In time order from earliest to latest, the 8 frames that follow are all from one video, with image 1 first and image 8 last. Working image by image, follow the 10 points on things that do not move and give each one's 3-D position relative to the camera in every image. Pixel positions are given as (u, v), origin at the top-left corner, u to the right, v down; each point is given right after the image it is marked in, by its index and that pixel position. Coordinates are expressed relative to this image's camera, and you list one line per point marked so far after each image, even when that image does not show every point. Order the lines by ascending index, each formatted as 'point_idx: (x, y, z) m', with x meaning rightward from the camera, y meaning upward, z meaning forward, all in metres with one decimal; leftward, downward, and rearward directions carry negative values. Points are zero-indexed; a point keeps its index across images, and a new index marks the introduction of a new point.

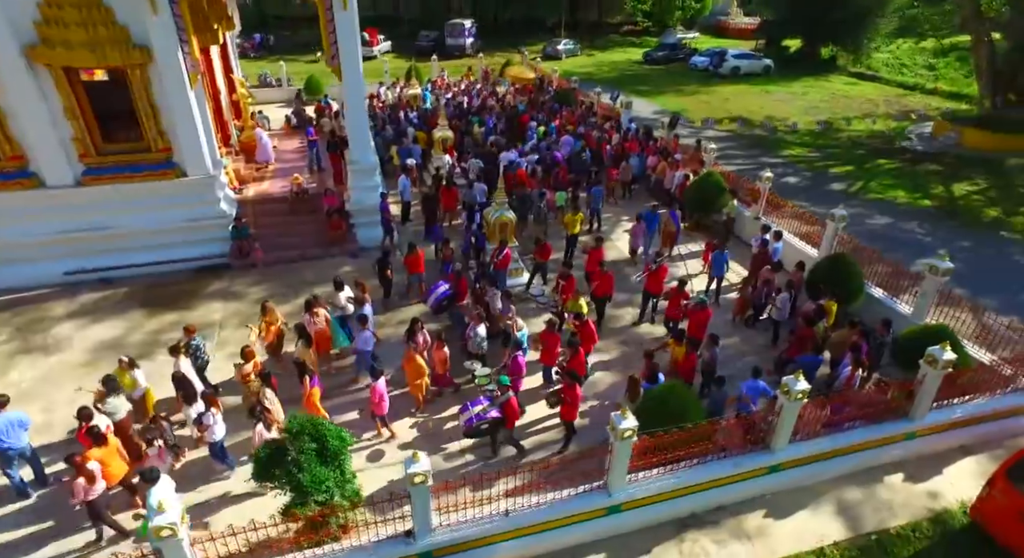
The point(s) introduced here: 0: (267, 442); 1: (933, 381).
0: (-2.1, -1.4, +4.9) m
1: (+4.7, -1.1, +6.0) m
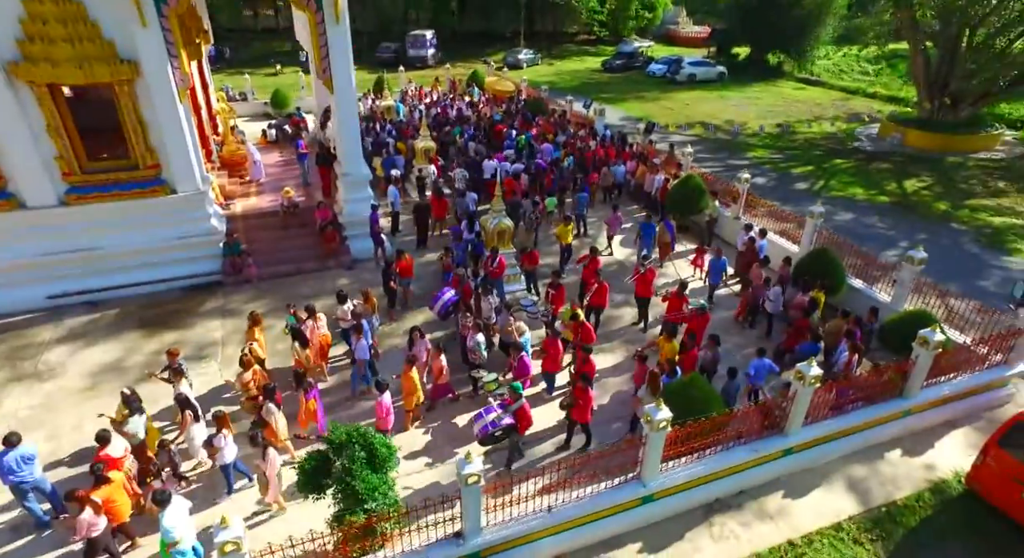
0: (-1.7, -1.5, +4.9) m
1: (+4.9, -0.9, +6.5) m
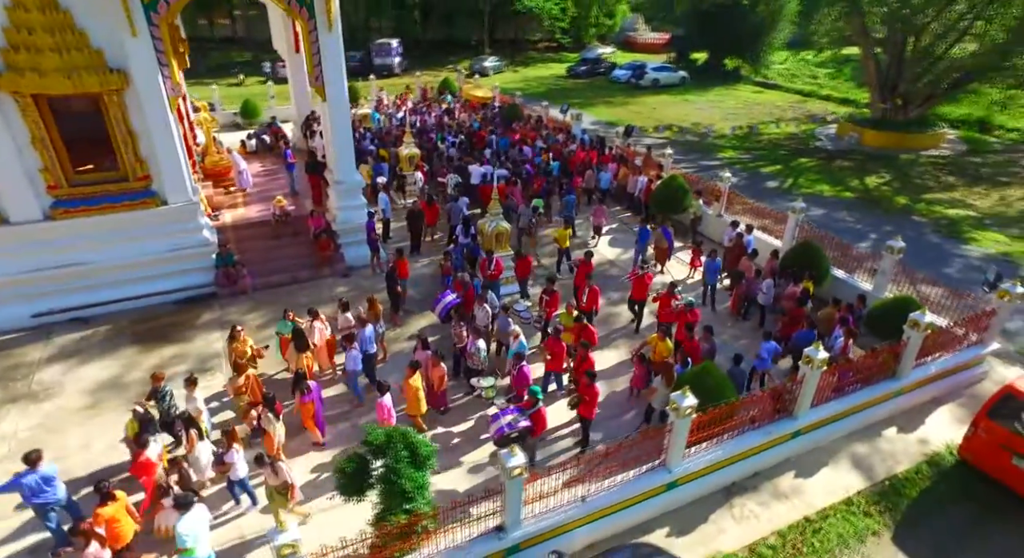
0: (-1.4, -1.6, +4.9) m
1: (+5.1, -0.8, +6.9) m
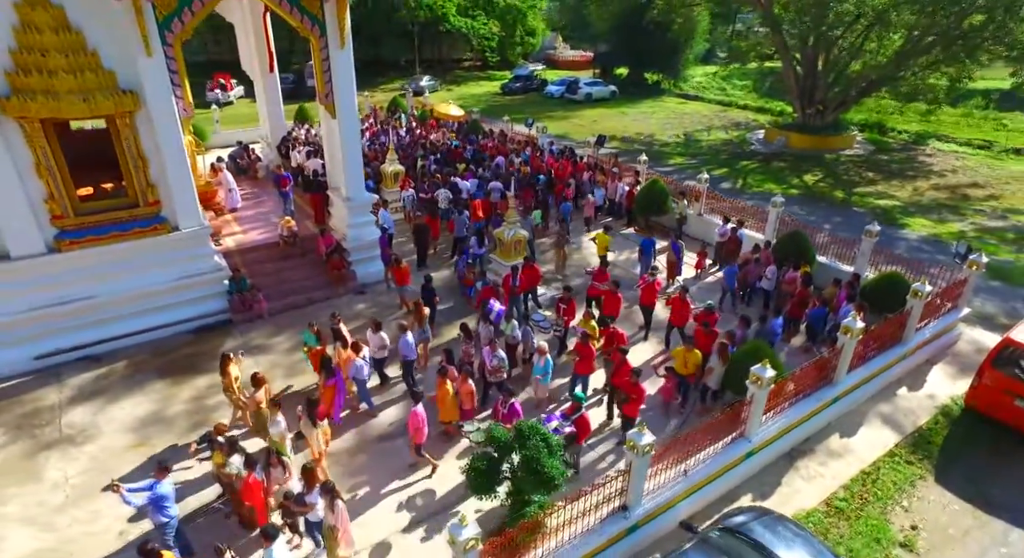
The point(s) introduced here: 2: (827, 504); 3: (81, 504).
0: (-0.3, -1.6, +5.0) m
1: (+5.8, -0.4, +7.9) m
2: (+3.4, -2.4, +6.0) m
3: (-4.4, -2.3, +5.6) m
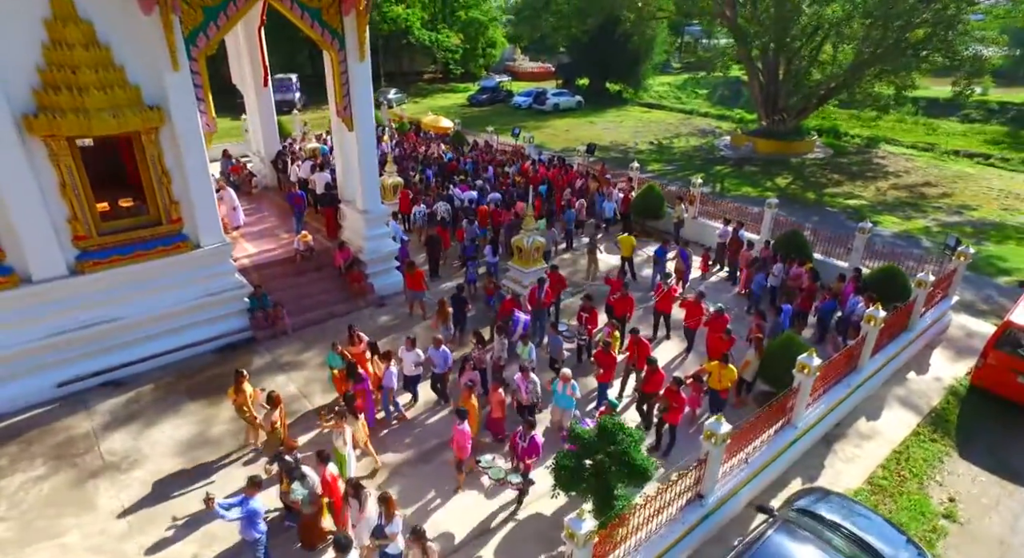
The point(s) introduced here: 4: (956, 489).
0: (+0.5, -1.6, +5.1) m
1: (+6.3, -0.3, +8.5) m
2: (+4.1, -2.4, +6.4) m
3: (-3.6, -2.5, +5.5) m
4: (+5.2, -2.4, +6.4) m
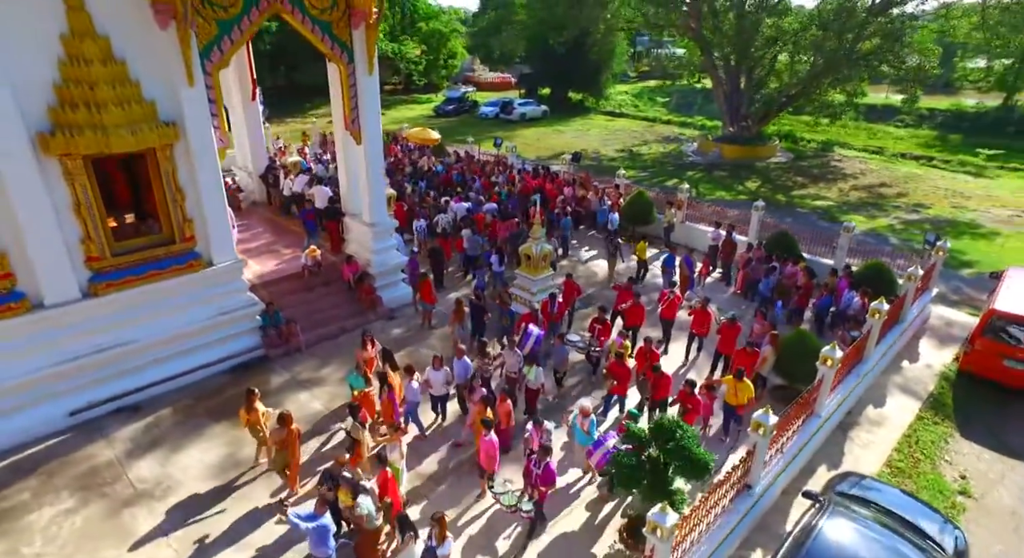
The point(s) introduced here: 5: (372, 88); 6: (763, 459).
0: (+1.0, -1.7, +5.3) m
1: (+6.6, -0.2, +9.1) m
2: (+4.6, -2.3, +6.8) m
3: (-3.0, -2.7, +5.3) m
4: (+5.6, -2.3, +6.9) m
5: (-2.3, +3.1, +9.2) m
6: (+2.5, -1.8, +5.6) m
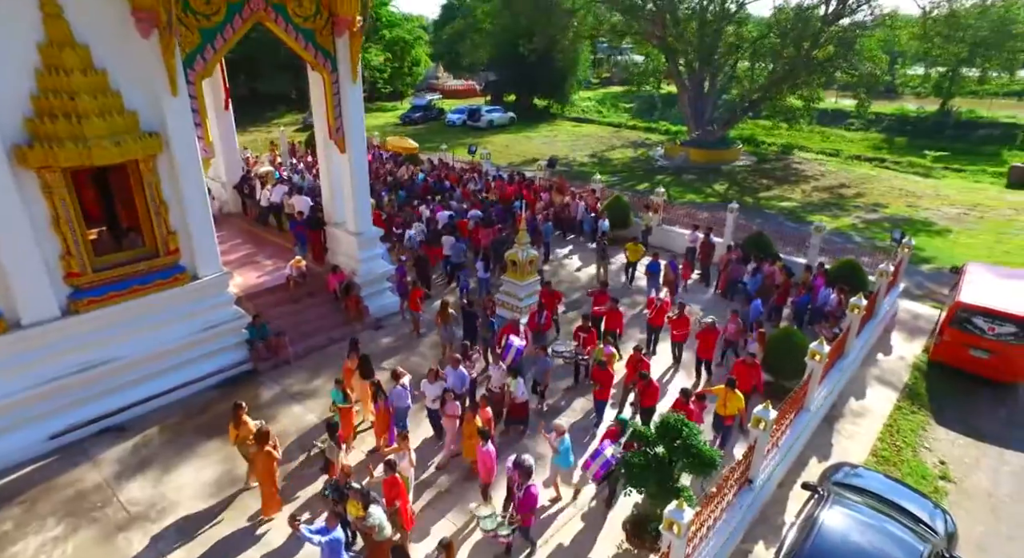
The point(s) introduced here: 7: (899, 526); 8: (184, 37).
0: (+1.1, -1.7, +5.4) m
1: (+6.4, -0.1, +9.5) m
2: (+4.6, -2.3, +7.1) m
3: (-2.9, -2.8, +5.2) m
4: (+5.6, -2.3, +7.3) m
5: (-2.6, +3.0, +9.1) m
6: (+2.6, -1.8, +5.8) m
7: (+3.6, -2.3, +5.1) m
8: (-4.2, +3.1, +7.2) m
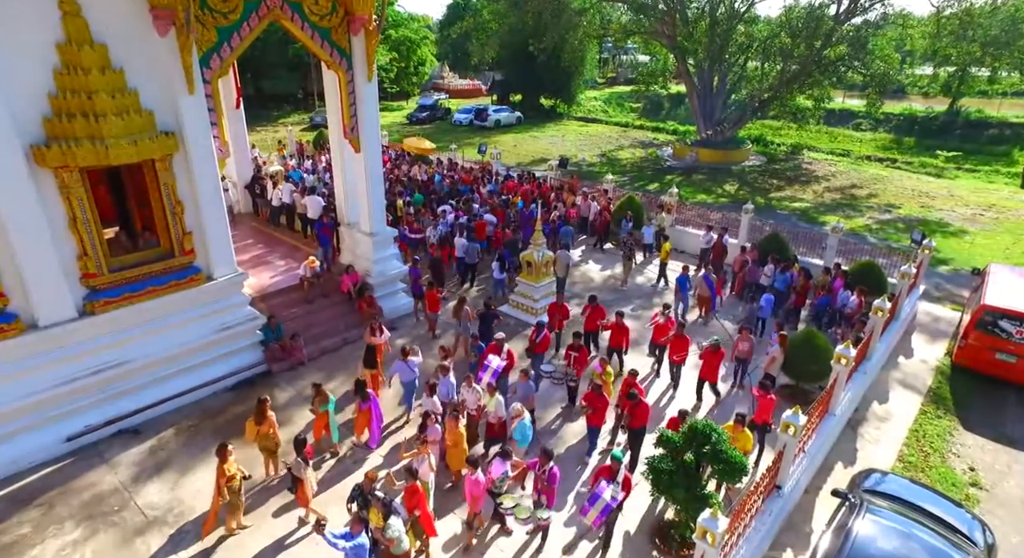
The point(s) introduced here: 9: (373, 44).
0: (+1.4, -1.7, +5.3) m
1: (+6.7, -0.2, +9.4) m
2: (+4.9, -2.3, +7.0) m
3: (-2.7, -2.8, +5.1) m
4: (+5.9, -2.3, +7.1) m
5: (-2.3, +3.0, +9.0) m
6: (+2.8, -1.8, +5.6) m
7: (+3.8, -2.3, +5.0) m
8: (-4.0, +3.1, +7.1) m
9: (-2.2, +3.8, +8.8) m
